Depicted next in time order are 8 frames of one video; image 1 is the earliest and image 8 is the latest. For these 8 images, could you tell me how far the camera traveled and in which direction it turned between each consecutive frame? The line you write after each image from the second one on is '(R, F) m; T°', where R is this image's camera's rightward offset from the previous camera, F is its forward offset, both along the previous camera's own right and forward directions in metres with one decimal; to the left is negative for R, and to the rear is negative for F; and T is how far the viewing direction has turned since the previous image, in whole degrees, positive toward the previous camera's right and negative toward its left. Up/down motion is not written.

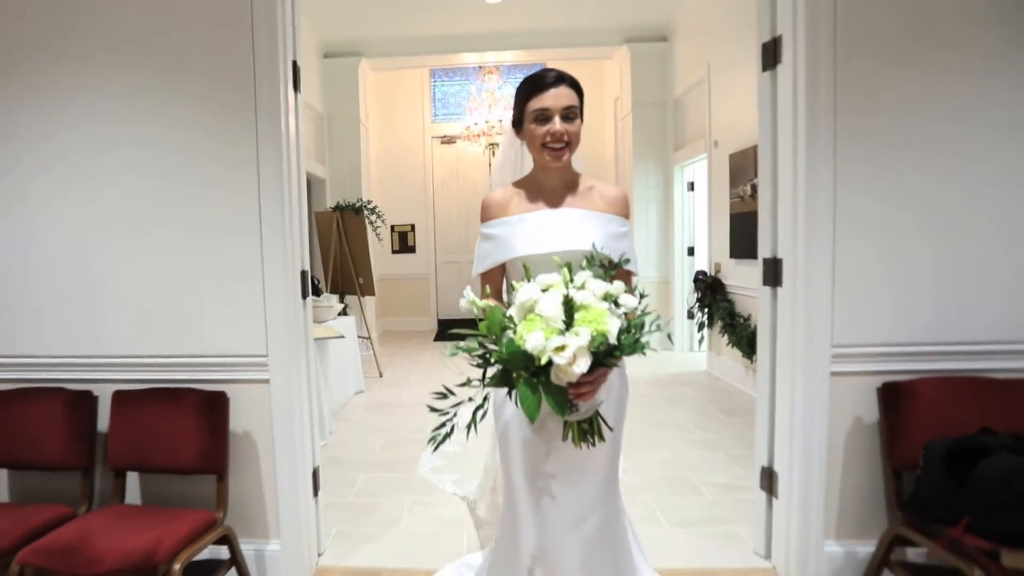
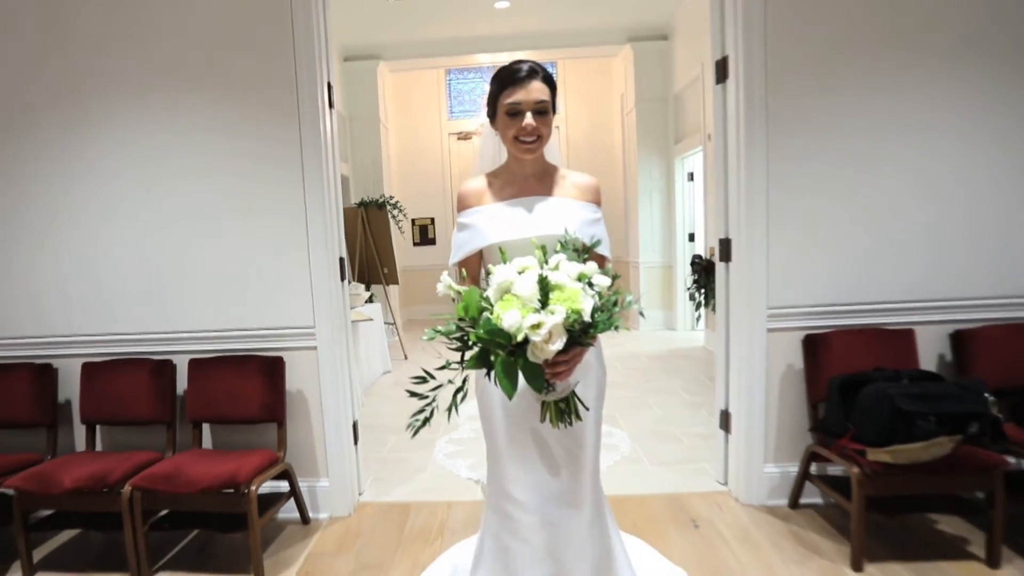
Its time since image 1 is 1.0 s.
(+0.1, -0.5) m; -2°
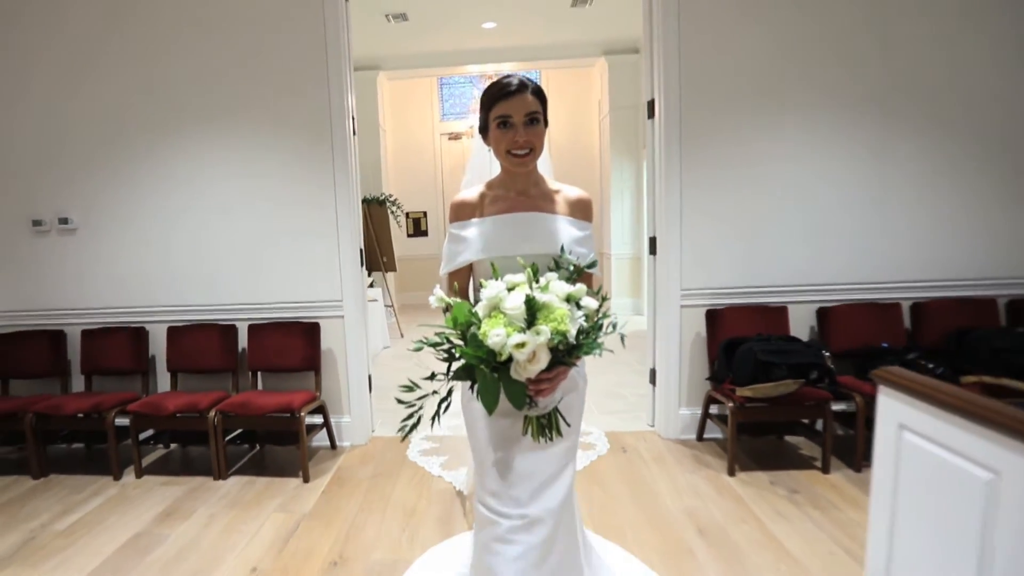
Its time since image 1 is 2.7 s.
(0.0, -0.8) m; +1°
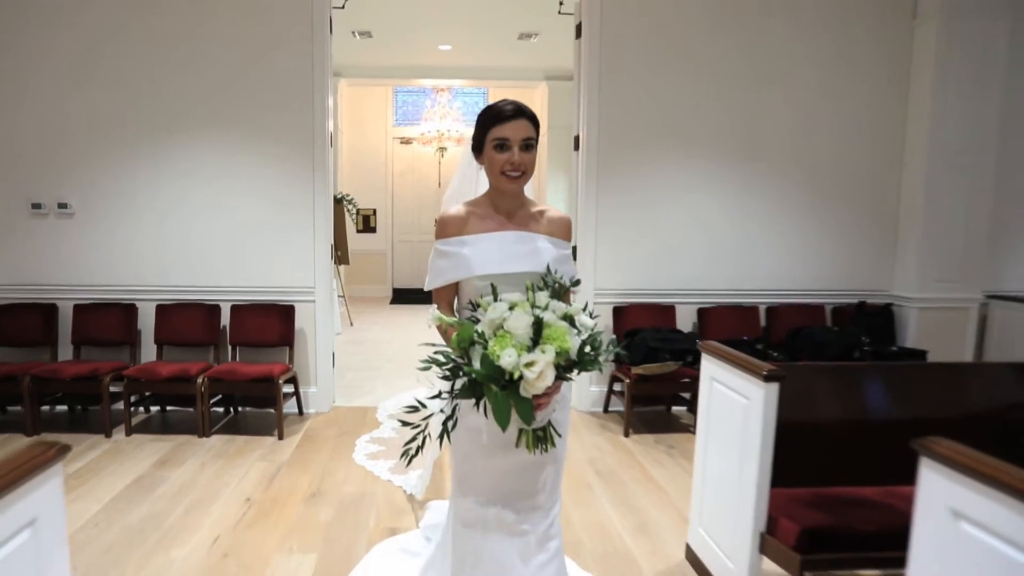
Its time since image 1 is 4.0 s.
(-0.1, -0.7) m; +5°
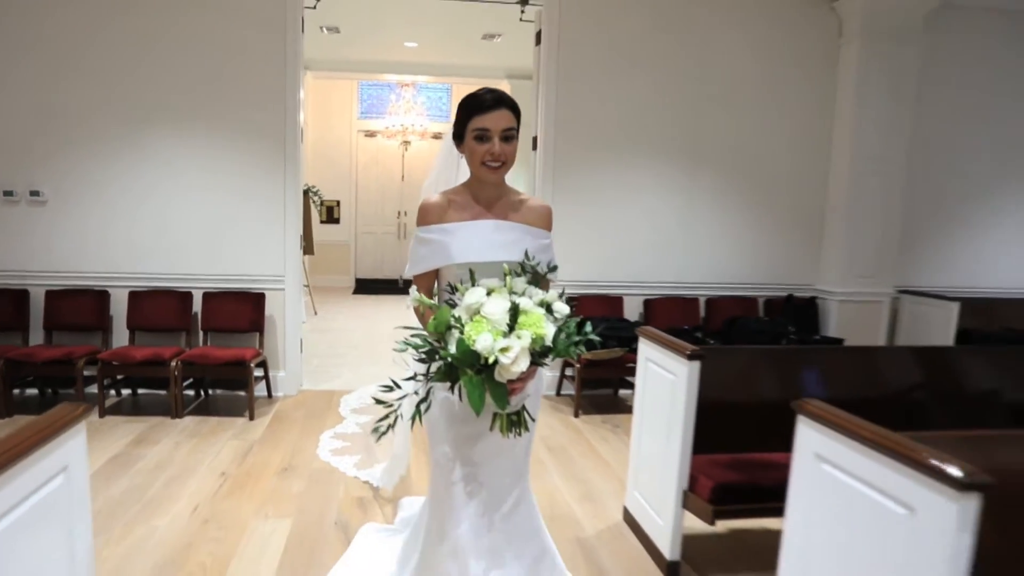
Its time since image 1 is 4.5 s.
(0.0, -0.3) m; +3°
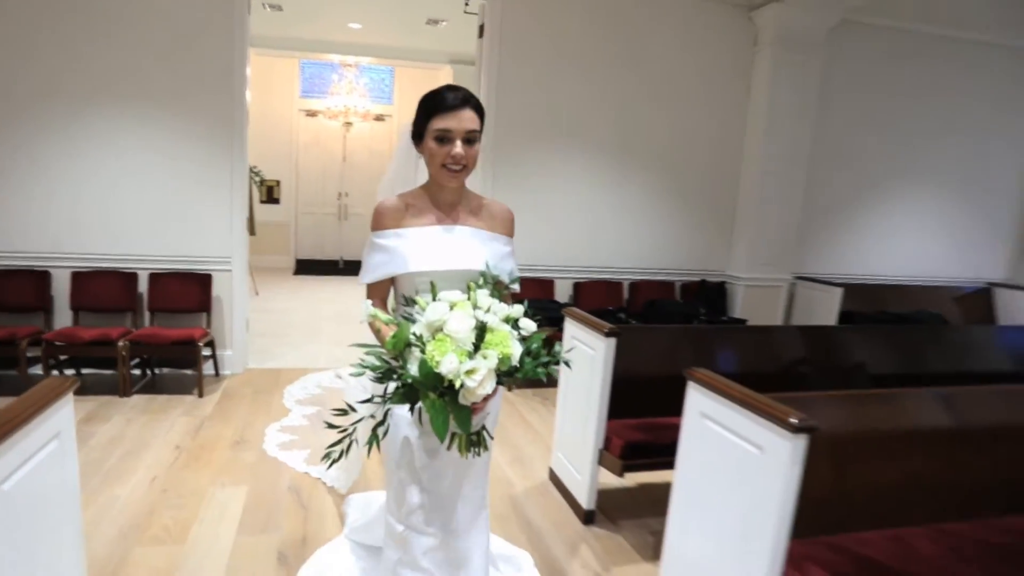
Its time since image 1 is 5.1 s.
(0.0, -0.3) m; +5°
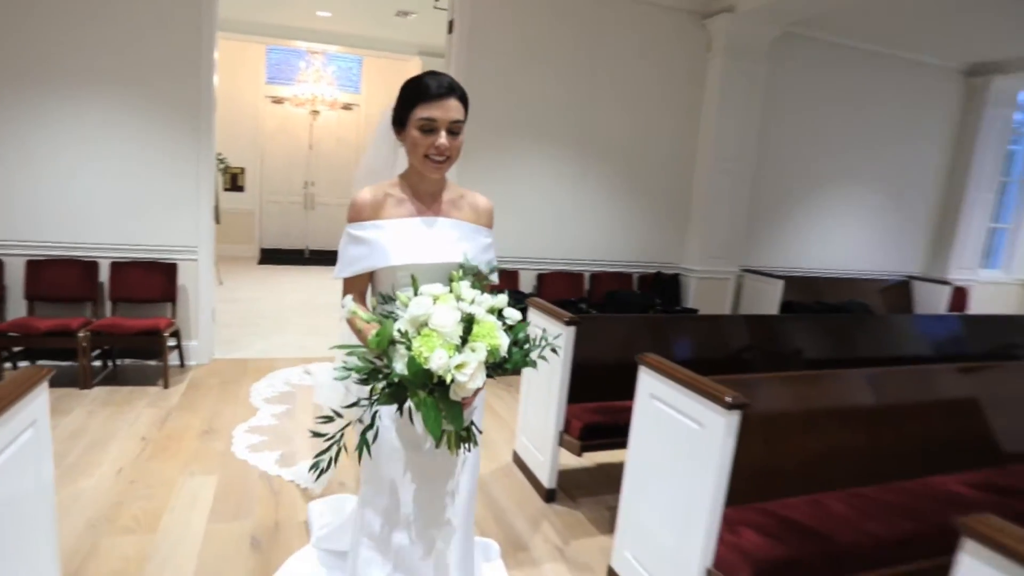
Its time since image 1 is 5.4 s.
(0.0, -0.2) m; +3°
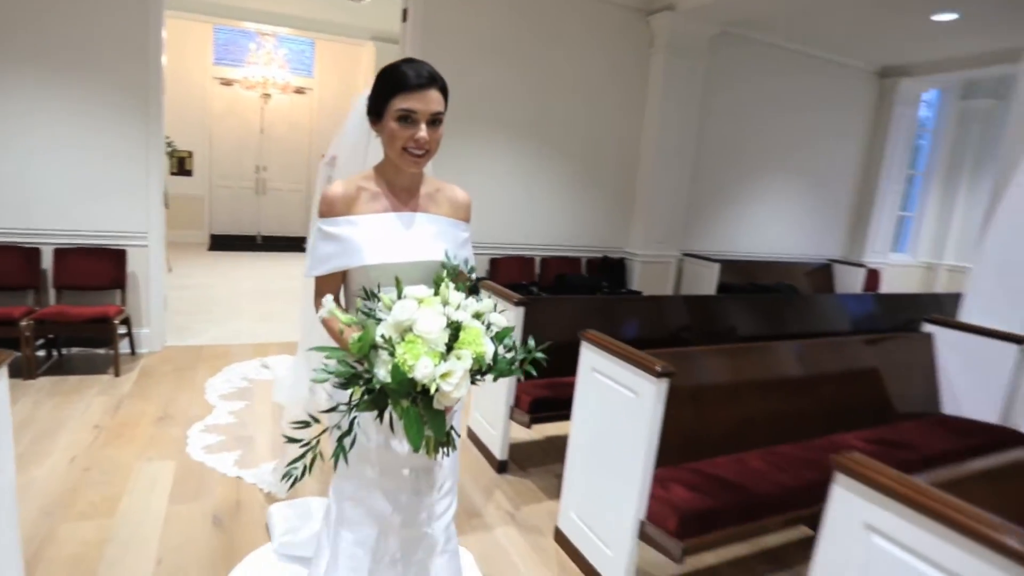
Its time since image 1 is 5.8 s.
(0.0, -0.2) m; +4°
